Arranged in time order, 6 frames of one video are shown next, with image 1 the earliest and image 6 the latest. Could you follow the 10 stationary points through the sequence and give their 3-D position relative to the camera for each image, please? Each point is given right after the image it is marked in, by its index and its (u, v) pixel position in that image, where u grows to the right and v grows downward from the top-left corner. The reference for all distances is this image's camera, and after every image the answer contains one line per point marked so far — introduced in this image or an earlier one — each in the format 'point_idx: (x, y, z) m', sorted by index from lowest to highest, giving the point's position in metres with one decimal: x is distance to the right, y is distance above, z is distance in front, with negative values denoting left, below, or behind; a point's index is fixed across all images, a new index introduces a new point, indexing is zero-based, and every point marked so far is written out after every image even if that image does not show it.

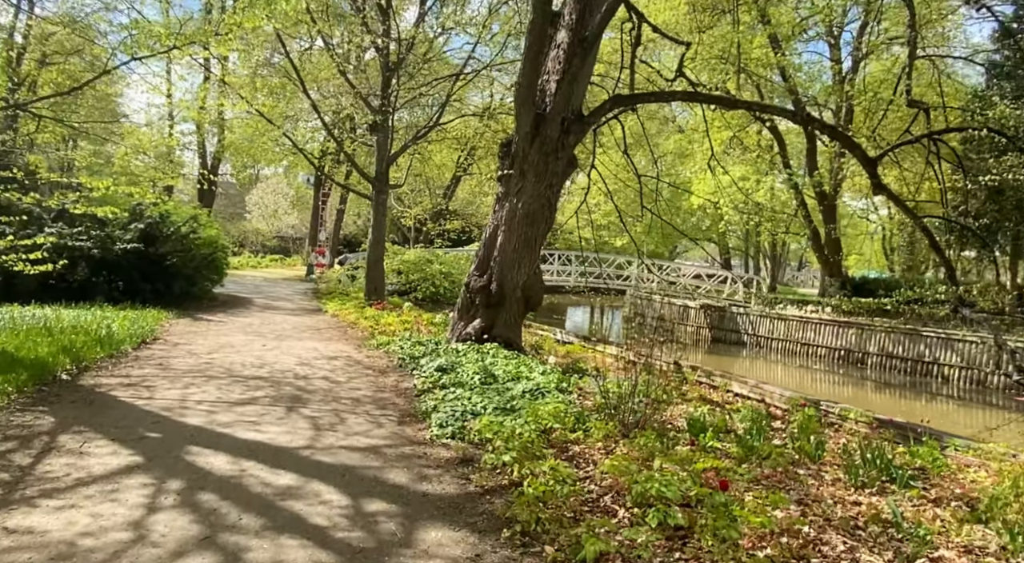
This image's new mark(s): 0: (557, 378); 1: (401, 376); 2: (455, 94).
0: (+0.4, -0.9, +7.0) m
1: (-1.1, -1.0, +7.6) m
2: (-1.4, +4.3, +16.9) m
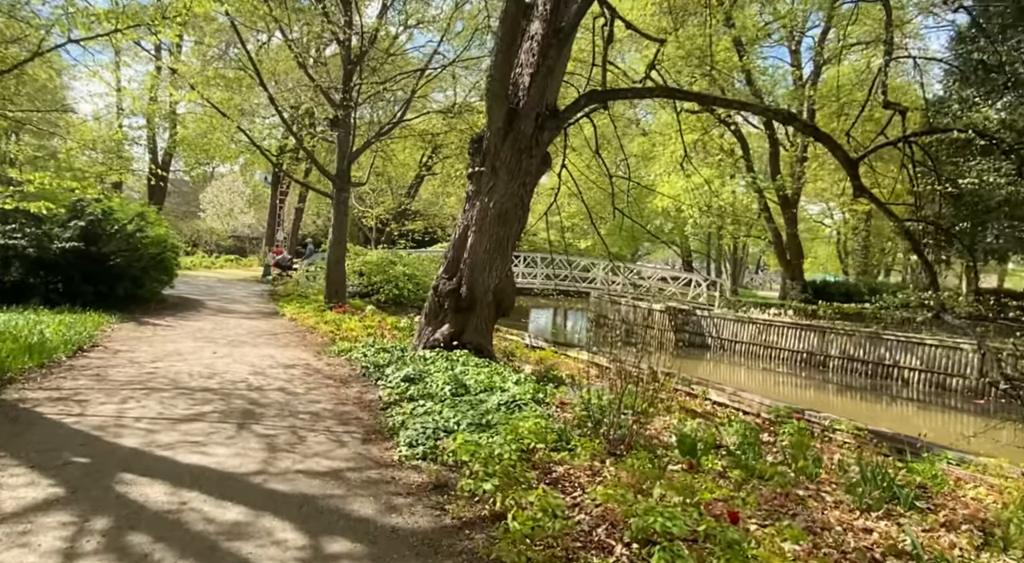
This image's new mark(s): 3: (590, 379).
0: (+0.2, -1.0, +6.6) m
1: (-1.4, -1.0, +7.0) m
2: (-2.1, +4.2, +16.4) m
3: (+0.9, -1.2, +8.5) m
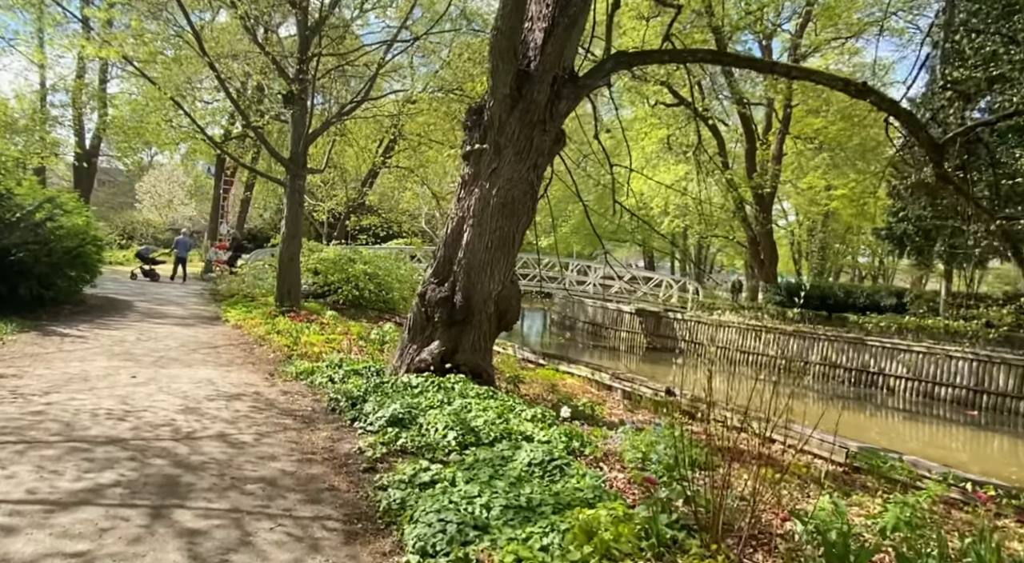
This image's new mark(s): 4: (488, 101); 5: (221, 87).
0: (+0.4, -1.0, +4.9) m
1: (-1.3, -1.1, +5.3) m
2: (-2.6, +4.2, +14.5) m
3: (+1.0, -1.3, +6.9) m
4: (-0.2, +1.7, +6.7) m
5: (-5.4, +3.6, +13.5) m
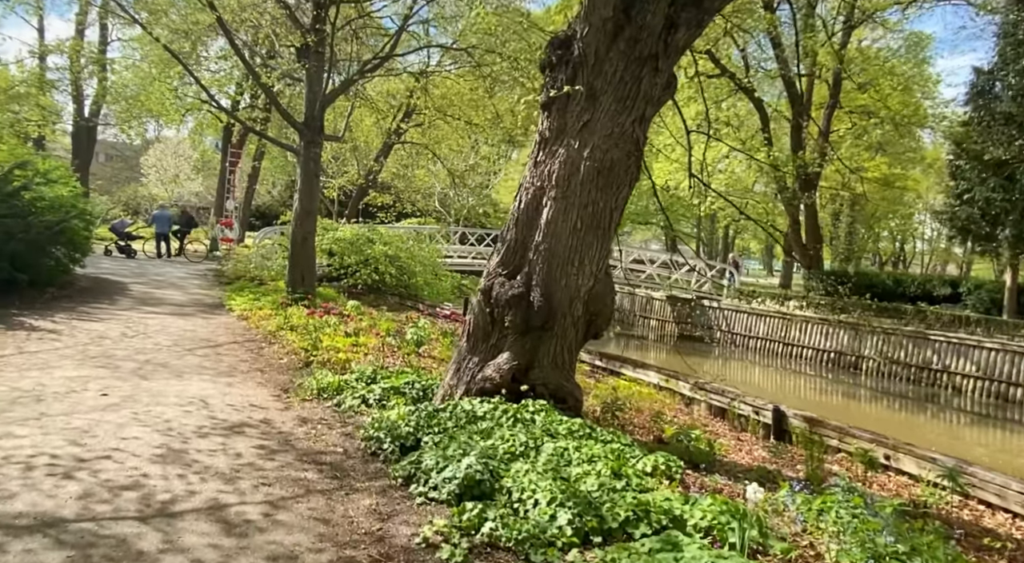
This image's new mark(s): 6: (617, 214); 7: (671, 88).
0: (+1.0, -1.0, +3.2) m
1: (-0.6, -1.0, +3.6) m
2: (-1.8, +4.5, +12.7) m
3: (+1.6, -1.2, +5.2) m
4: (+0.5, +1.7, +5.0) m
5: (-4.6, +3.9, +11.7) m
6: (+0.7, +0.5, +5.1) m
7: (+1.1, +1.3, +5.0) m
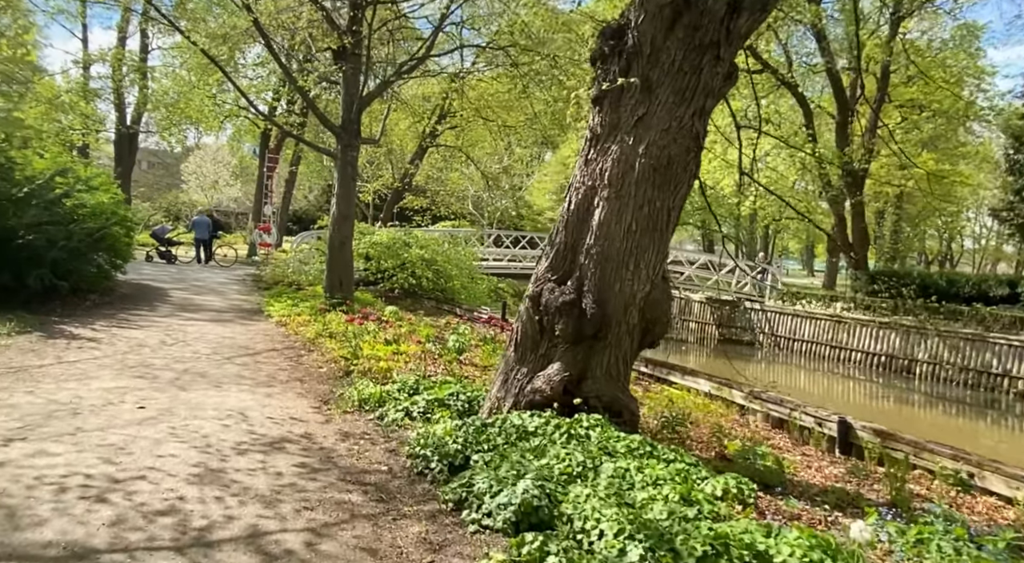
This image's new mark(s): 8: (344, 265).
0: (+1.2, -1.1, +2.9) m
1: (-0.4, -1.1, +3.3) m
2: (-1.1, +4.4, +12.5) m
3: (+2.0, -1.2, +4.8) m
4: (+0.8, +1.7, +4.7) m
5: (-4.0, +3.8, +11.6) m
6: (+1.1, +0.4, +4.7) m
7: (+1.4, +1.3, +4.7) m
8: (-2.8, +0.3, +12.3) m
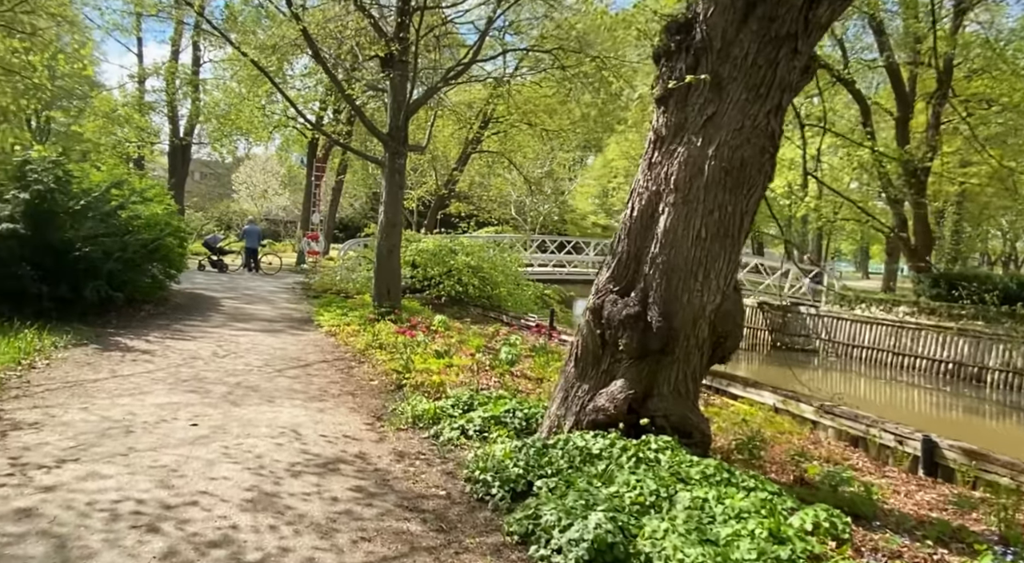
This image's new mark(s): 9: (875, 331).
0: (+1.5, -1.1, +2.6) m
1: (-0.1, -1.2, +3.1) m
2: (-0.3, +4.3, +12.4) m
3: (+2.3, -1.3, +4.4) m
4: (+1.1, +1.6, +4.4) m
5: (-3.2, +3.7, +11.6) m
6: (+1.4, +0.4, +4.4) m
7: (+1.8, +1.2, +4.3) m
8: (-2.0, +0.2, +12.2) m
9: (+9.9, -1.3, +19.5) m
